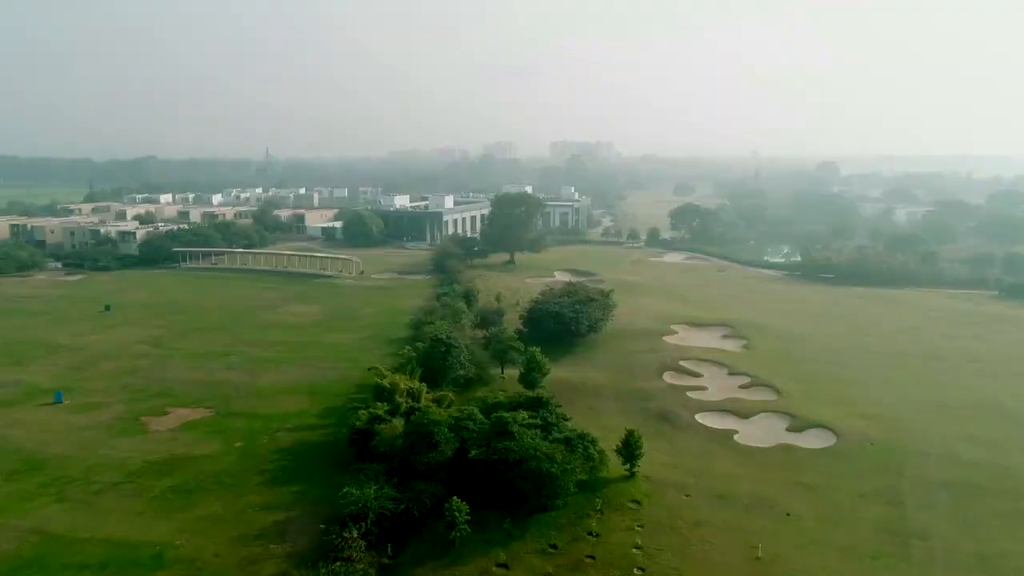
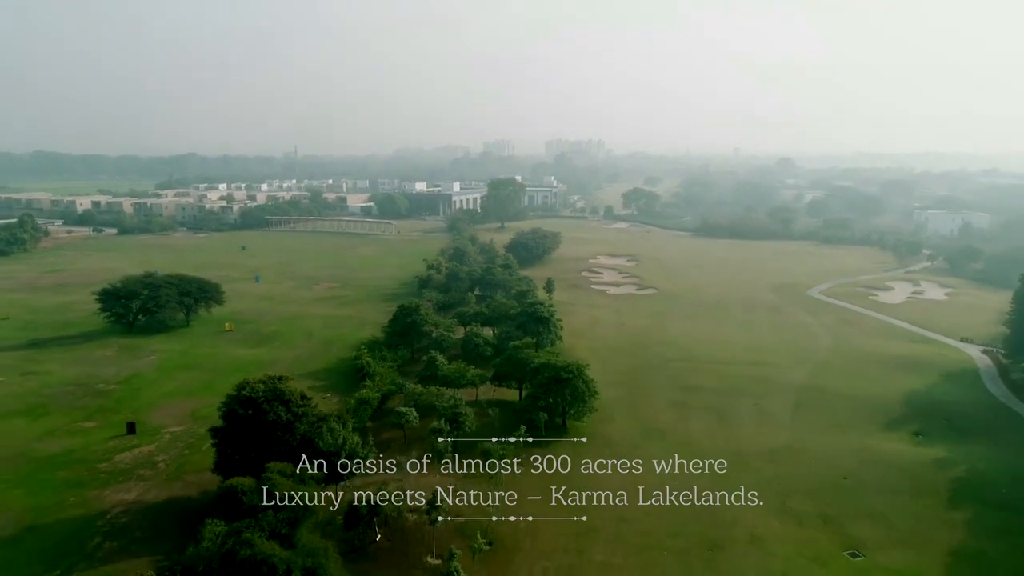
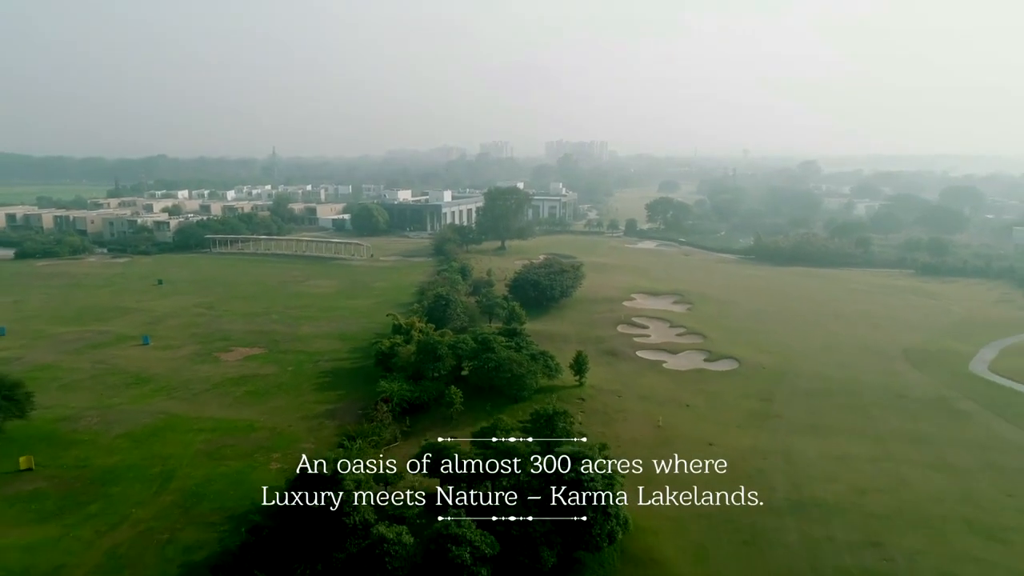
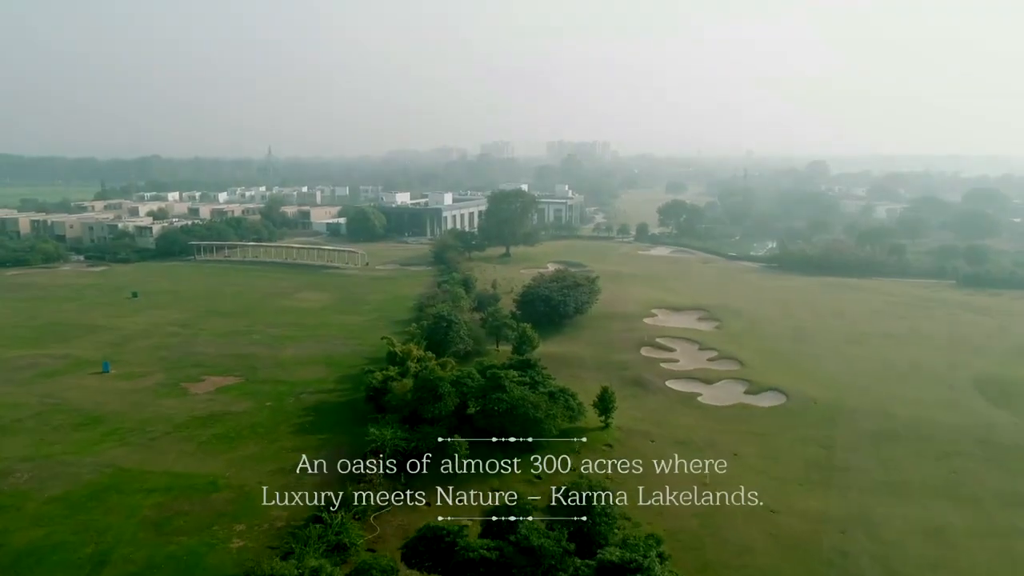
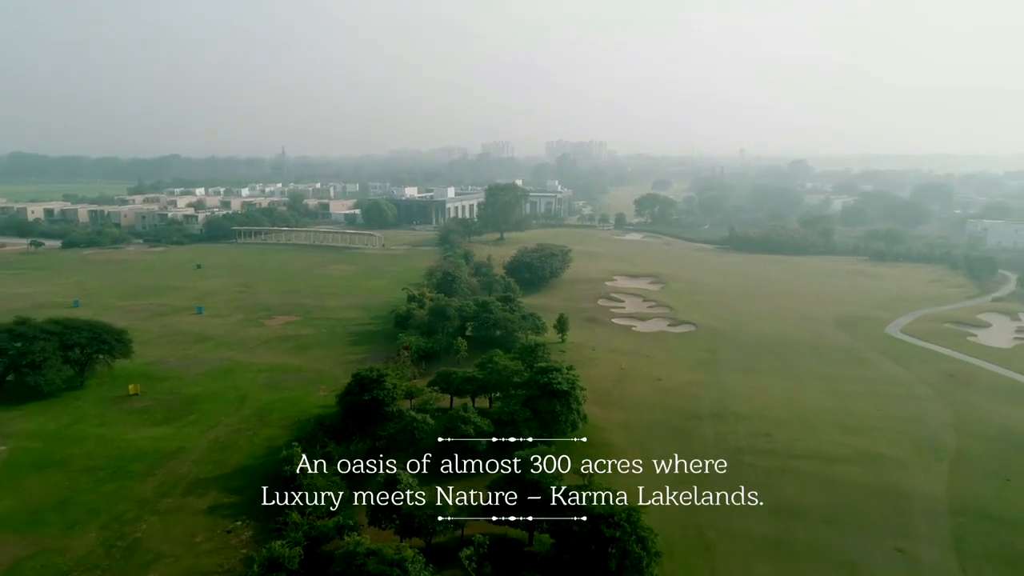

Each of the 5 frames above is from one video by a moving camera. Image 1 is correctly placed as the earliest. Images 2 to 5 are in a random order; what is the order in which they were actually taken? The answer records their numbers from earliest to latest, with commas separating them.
4, 3, 5, 2
